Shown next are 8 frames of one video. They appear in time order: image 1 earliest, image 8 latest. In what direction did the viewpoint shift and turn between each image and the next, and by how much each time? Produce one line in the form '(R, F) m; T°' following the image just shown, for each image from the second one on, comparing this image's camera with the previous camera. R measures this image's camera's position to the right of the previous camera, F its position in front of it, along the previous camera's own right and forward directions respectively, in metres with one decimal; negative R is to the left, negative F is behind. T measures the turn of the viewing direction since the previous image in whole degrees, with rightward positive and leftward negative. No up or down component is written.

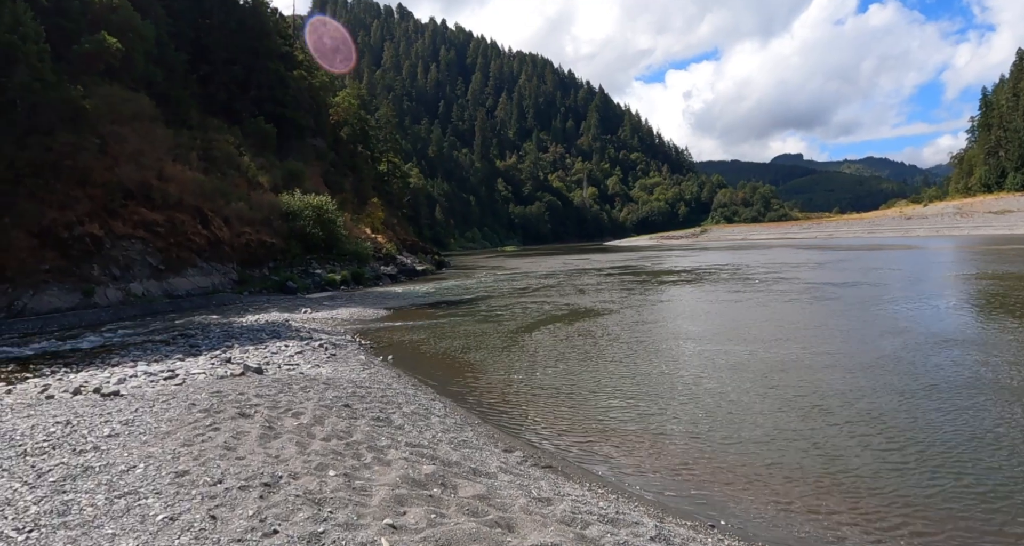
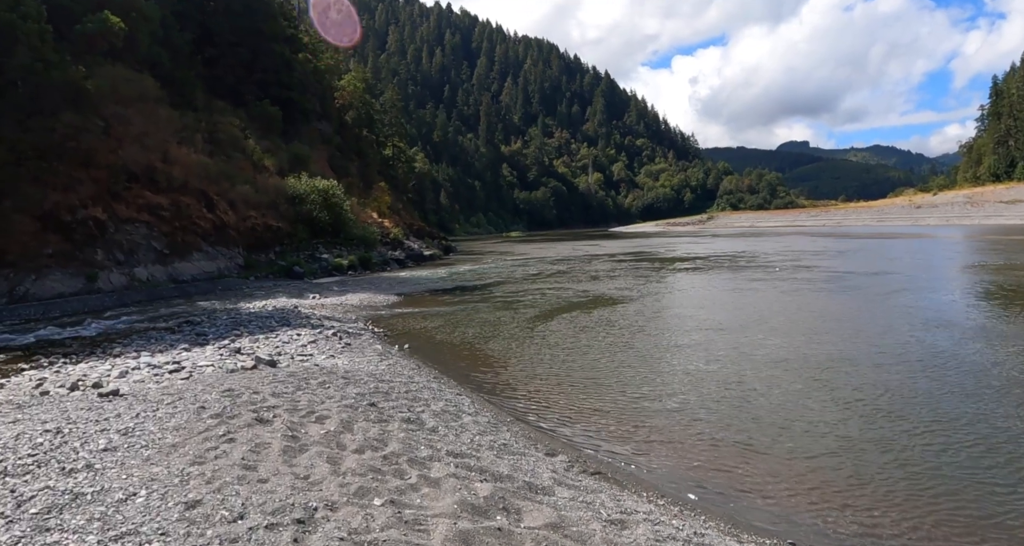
(-0.5, +0.8) m; 0°
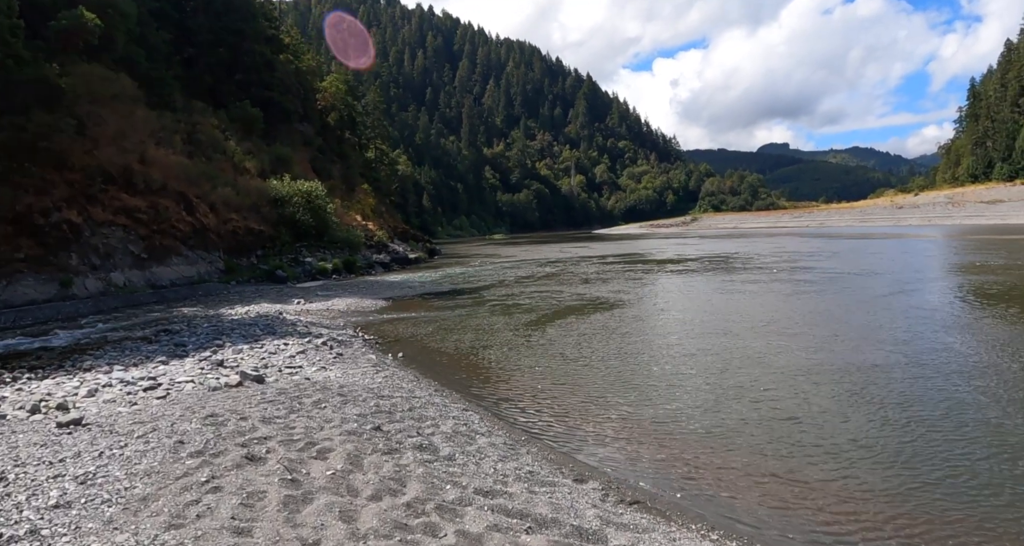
(-0.4, +0.8) m; +2°
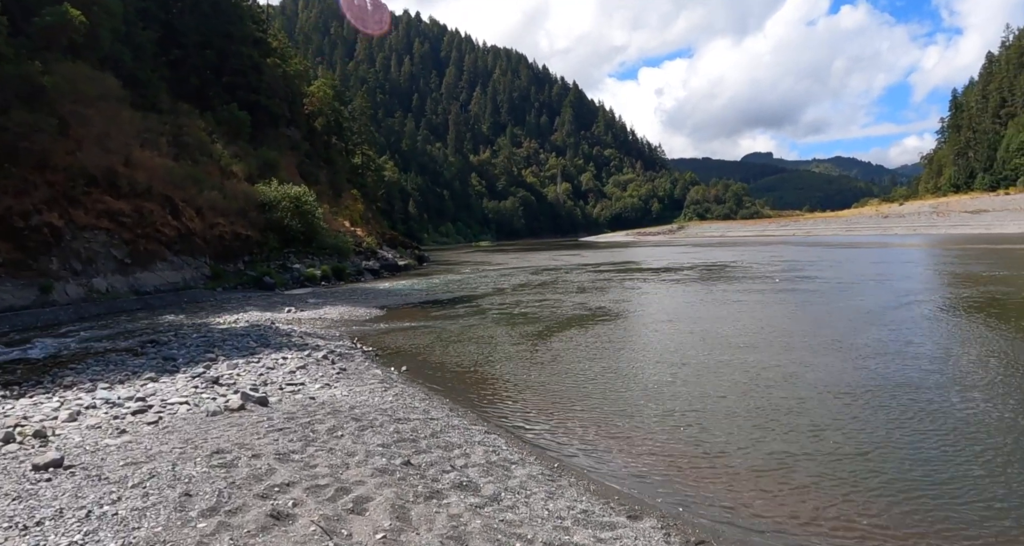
(-0.6, +0.8) m; +1°
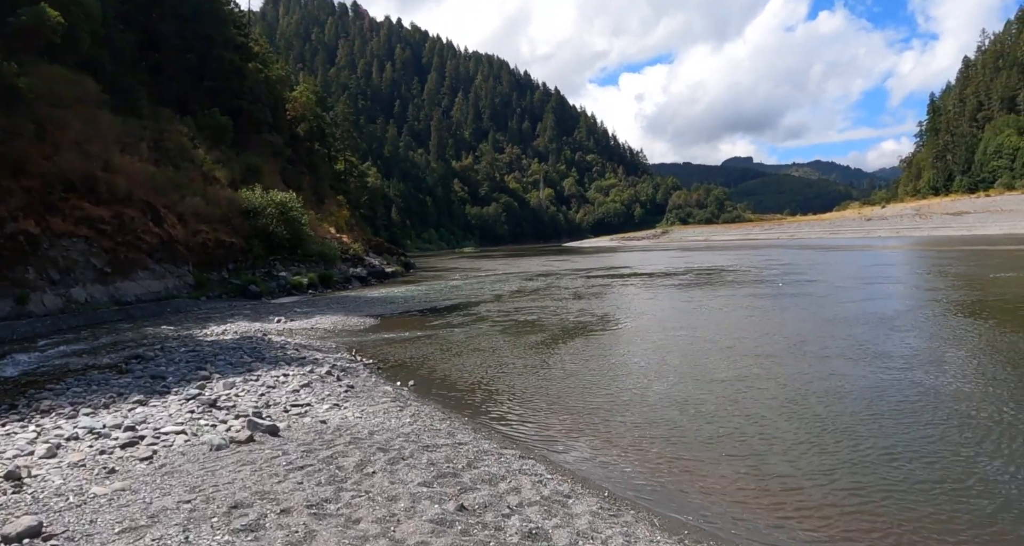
(-0.7, +0.9) m; +2°
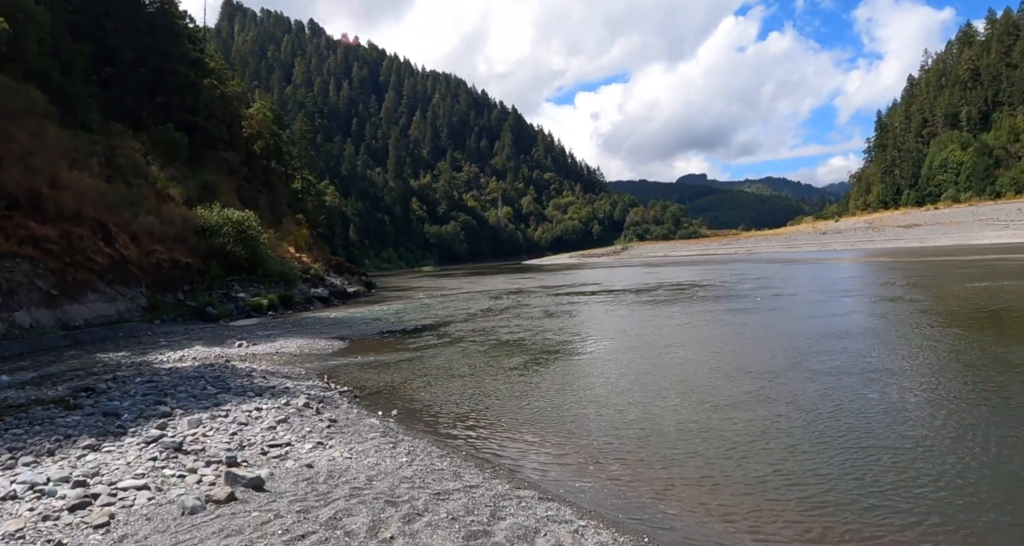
(-0.6, +0.9) m; +4°
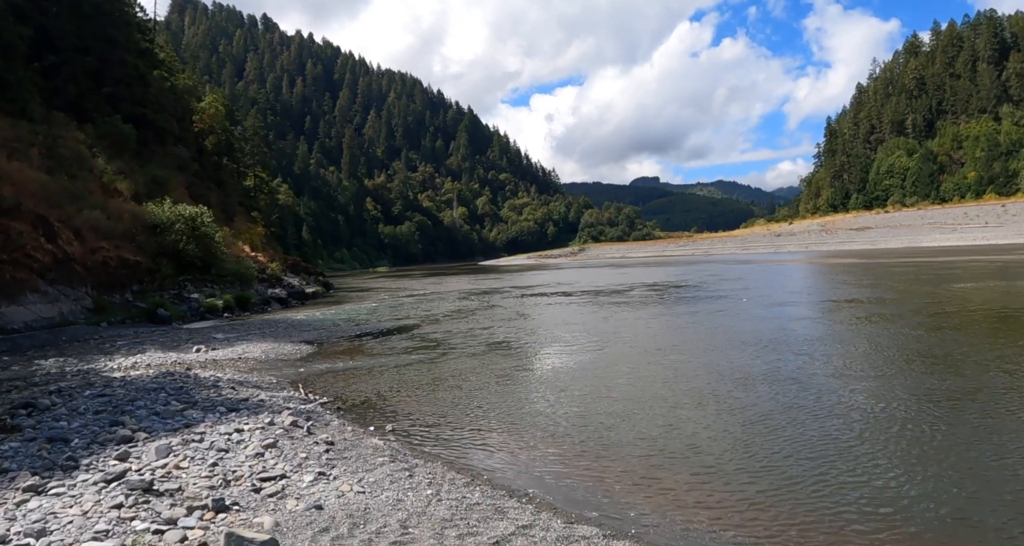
(-1.0, +1.3) m; +4°
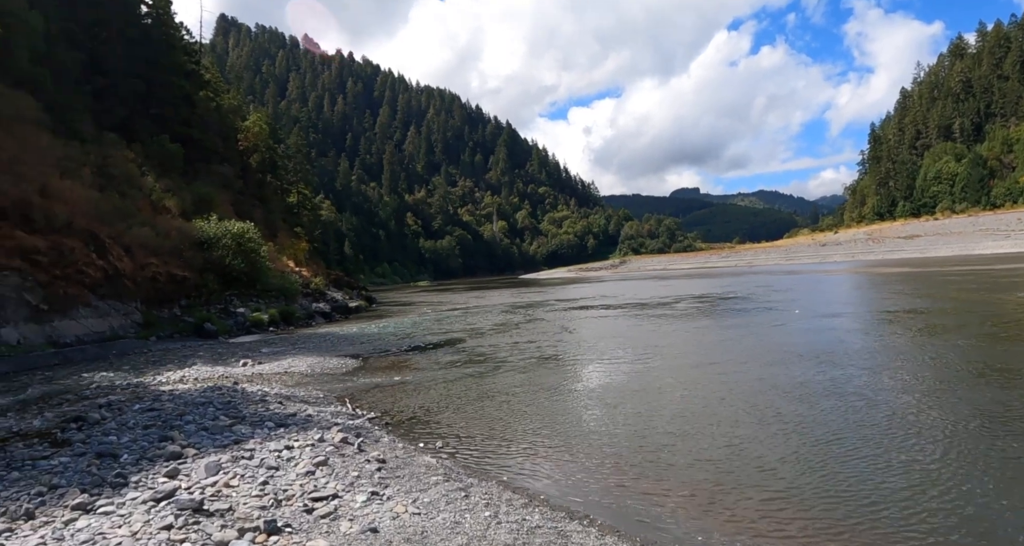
(-0.2, +0.4) m; -4°
